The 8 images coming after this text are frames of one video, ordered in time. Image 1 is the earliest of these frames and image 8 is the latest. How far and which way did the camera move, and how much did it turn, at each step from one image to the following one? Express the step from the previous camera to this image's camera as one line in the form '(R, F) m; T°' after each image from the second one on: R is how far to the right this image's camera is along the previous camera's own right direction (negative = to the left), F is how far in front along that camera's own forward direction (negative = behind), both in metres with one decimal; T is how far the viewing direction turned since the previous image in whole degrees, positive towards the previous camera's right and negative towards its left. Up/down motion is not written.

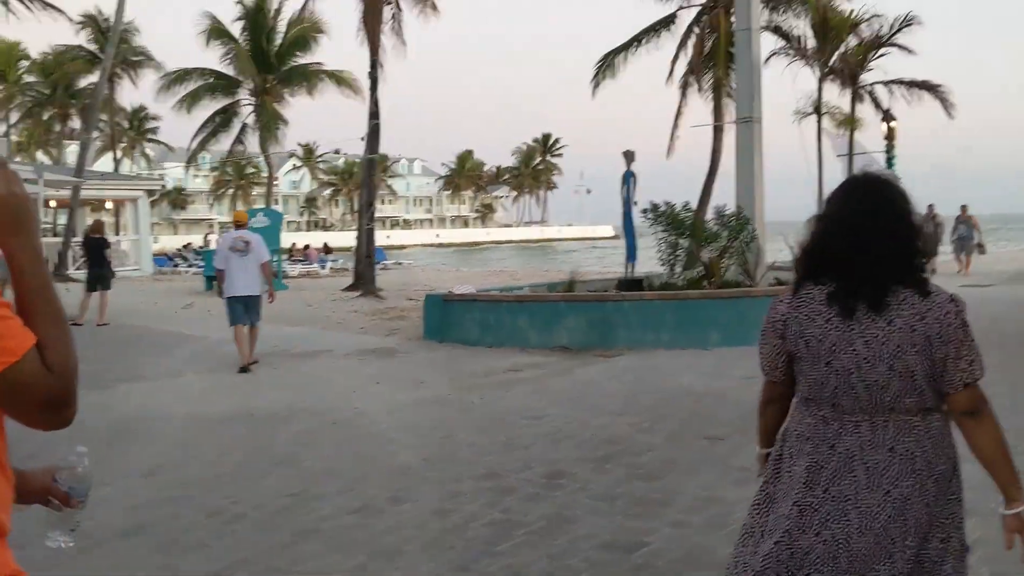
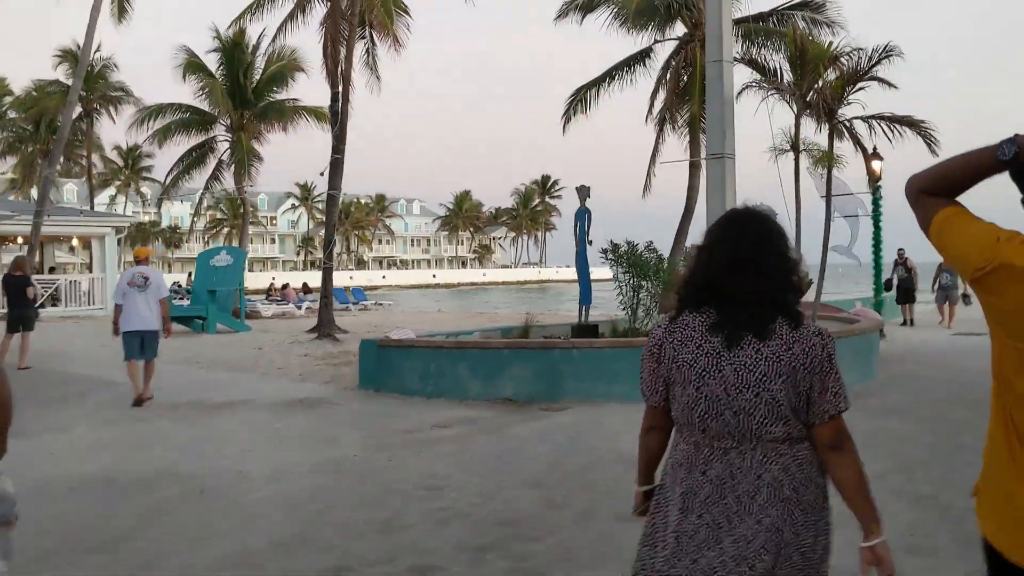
(+0.7, +0.9) m; 0°
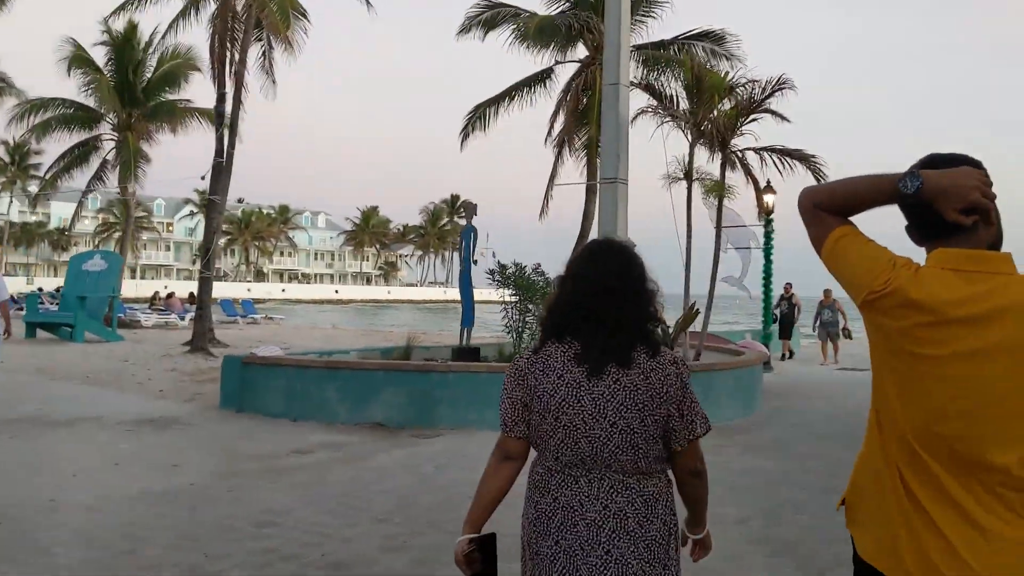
(+0.3, +0.5) m; +6°
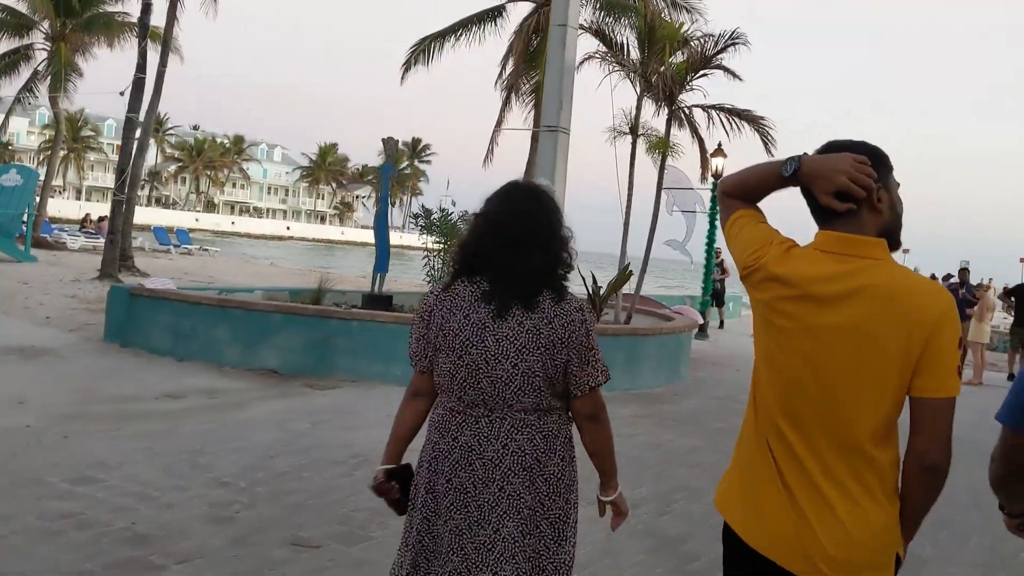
(+0.4, +0.7) m; +3°
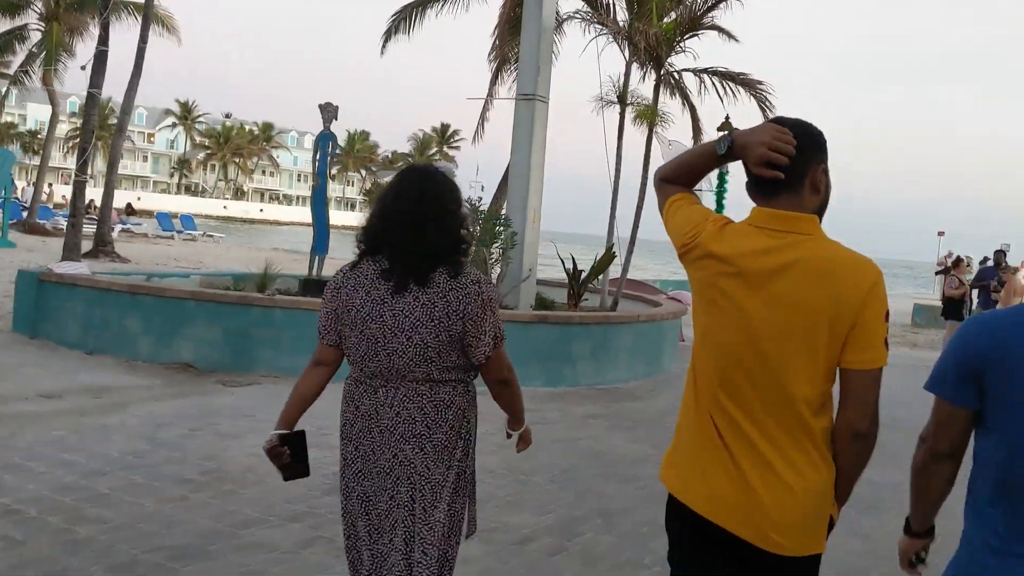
(+0.8, +1.1) m; -2°
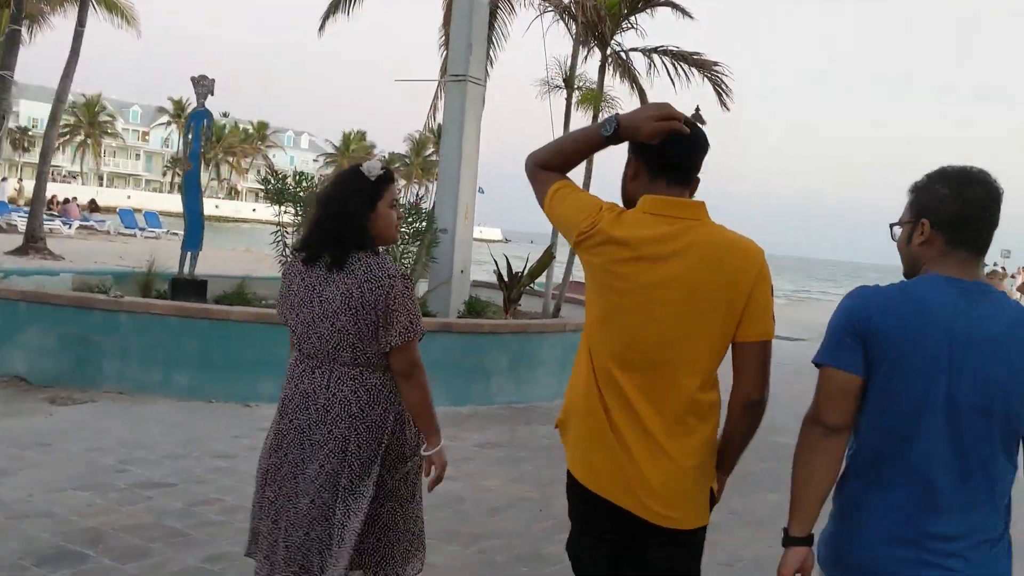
(+0.8, +1.2) m; 0°
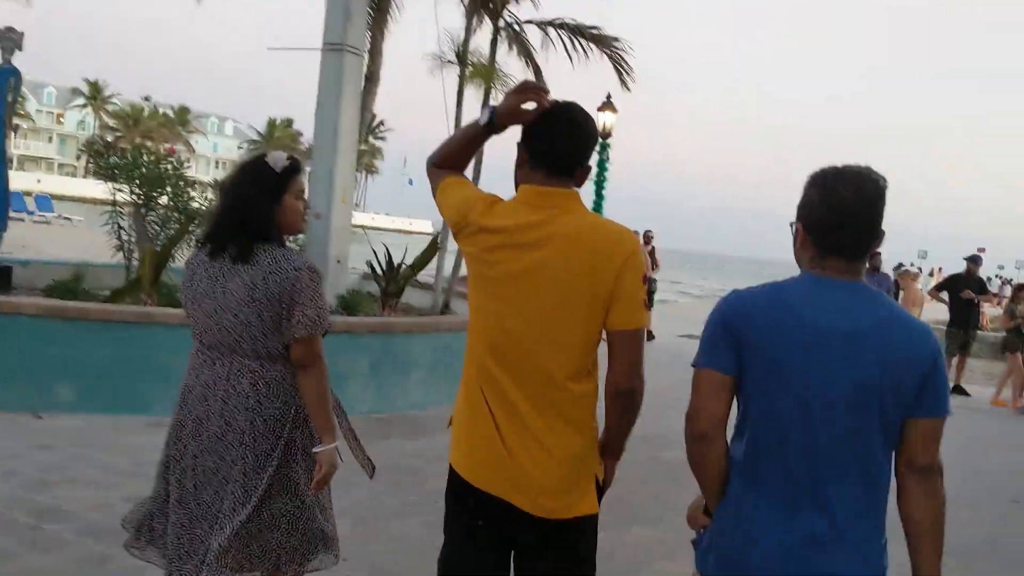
(+0.5, +0.9) m; +4°
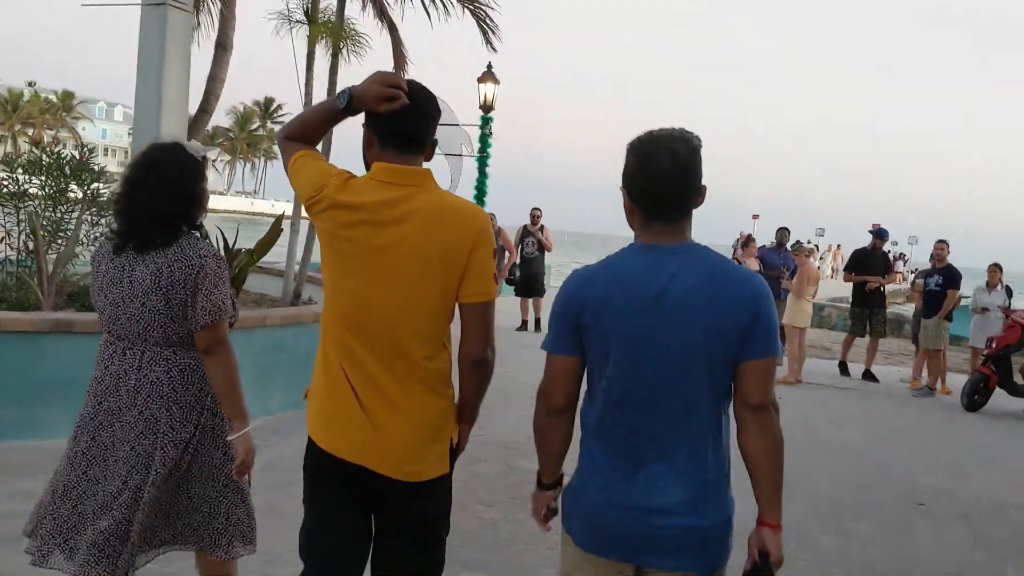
(+0.4, +0.9) m; +5°
